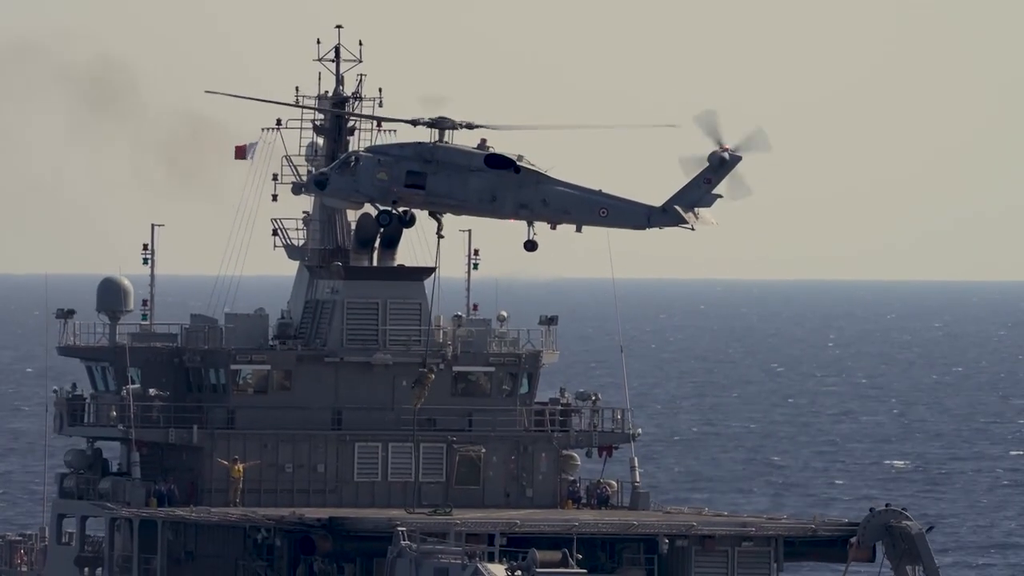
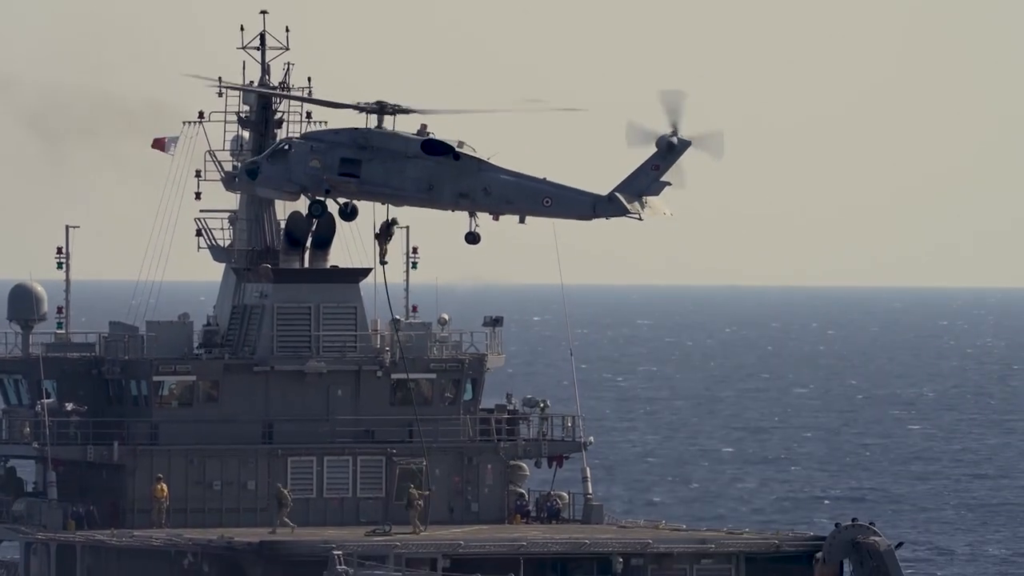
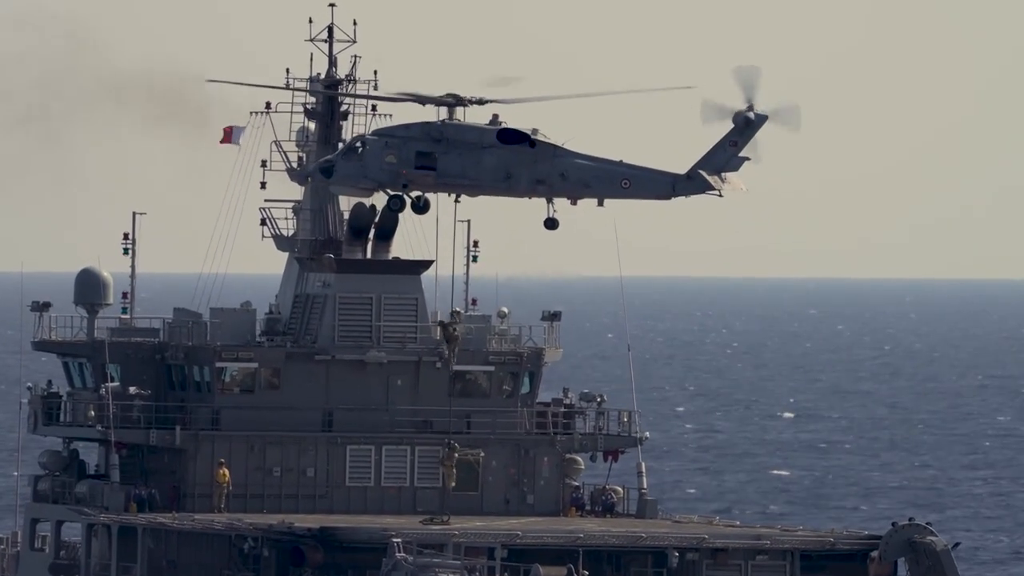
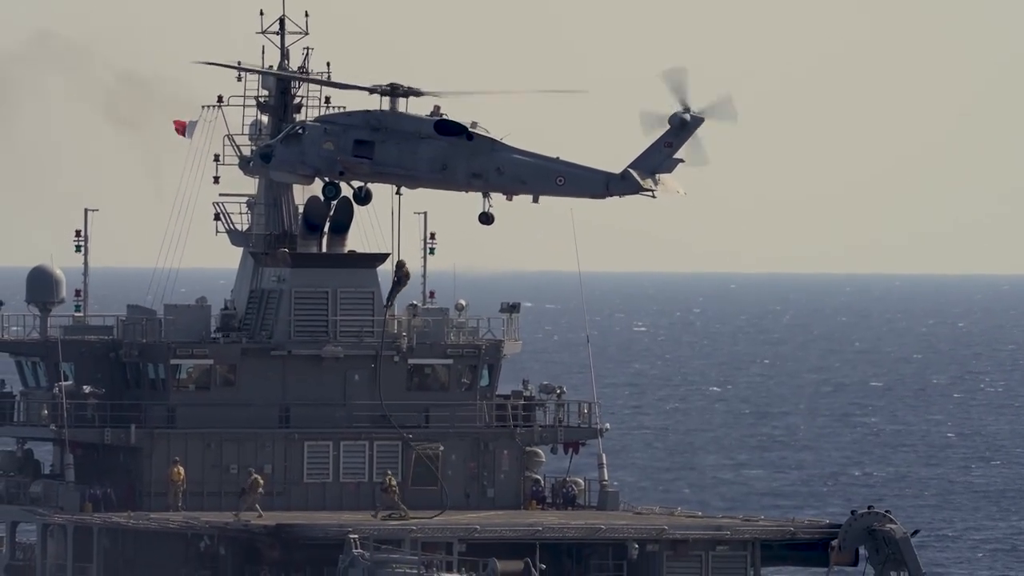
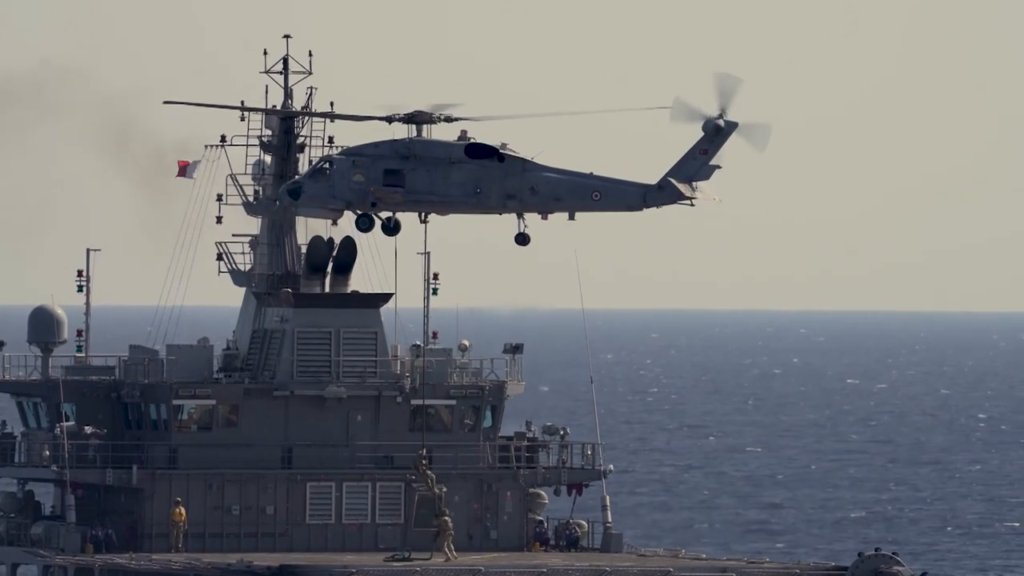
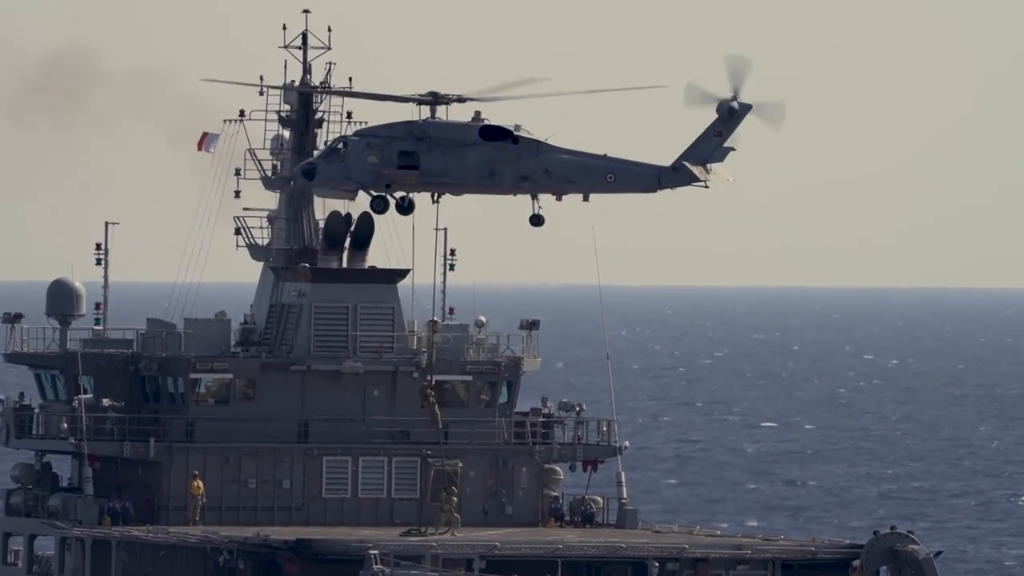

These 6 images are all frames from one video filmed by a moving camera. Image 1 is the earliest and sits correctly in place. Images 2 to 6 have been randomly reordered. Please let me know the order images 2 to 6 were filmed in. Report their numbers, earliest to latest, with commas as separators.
3, 6, 5, 2, 4
